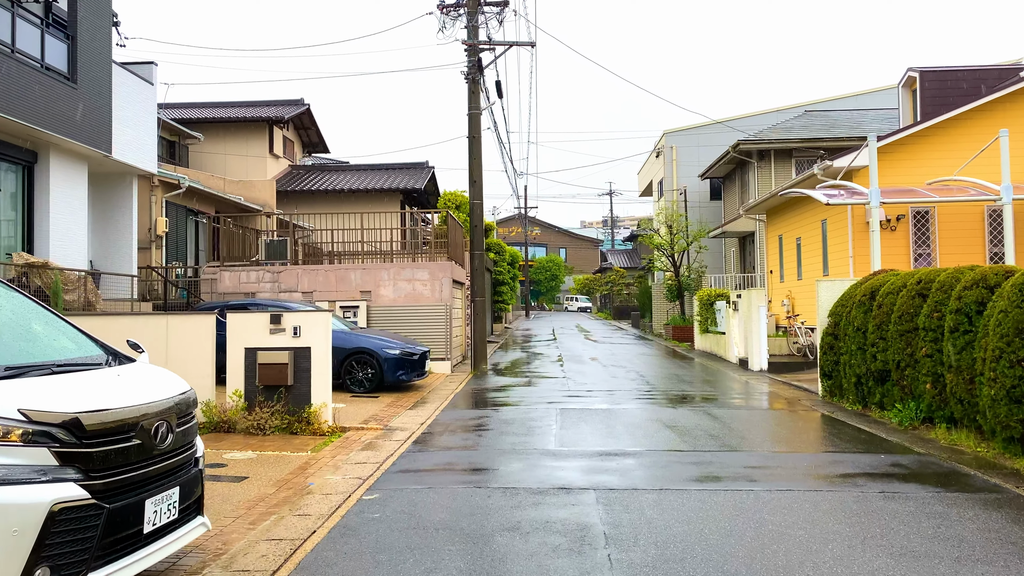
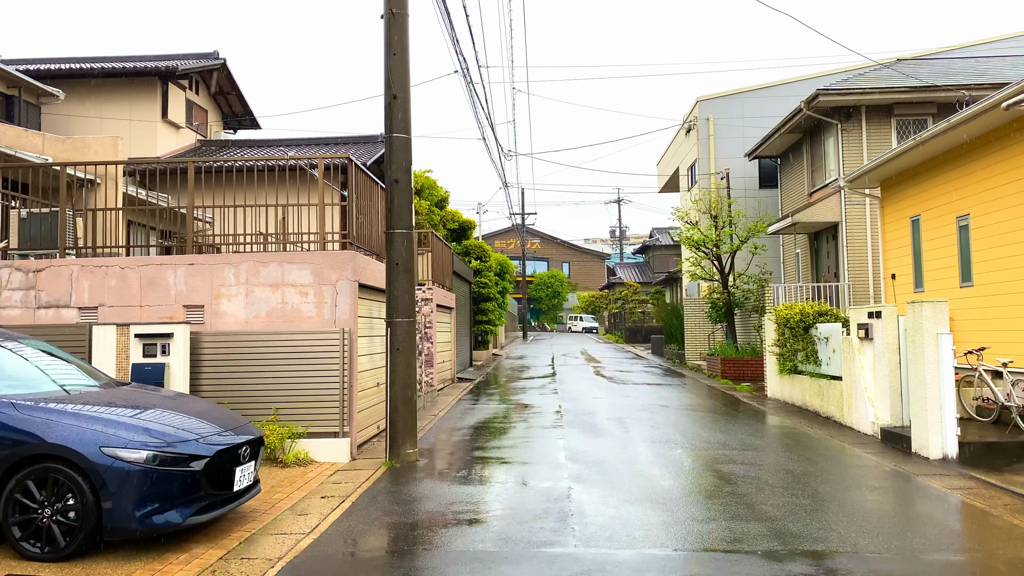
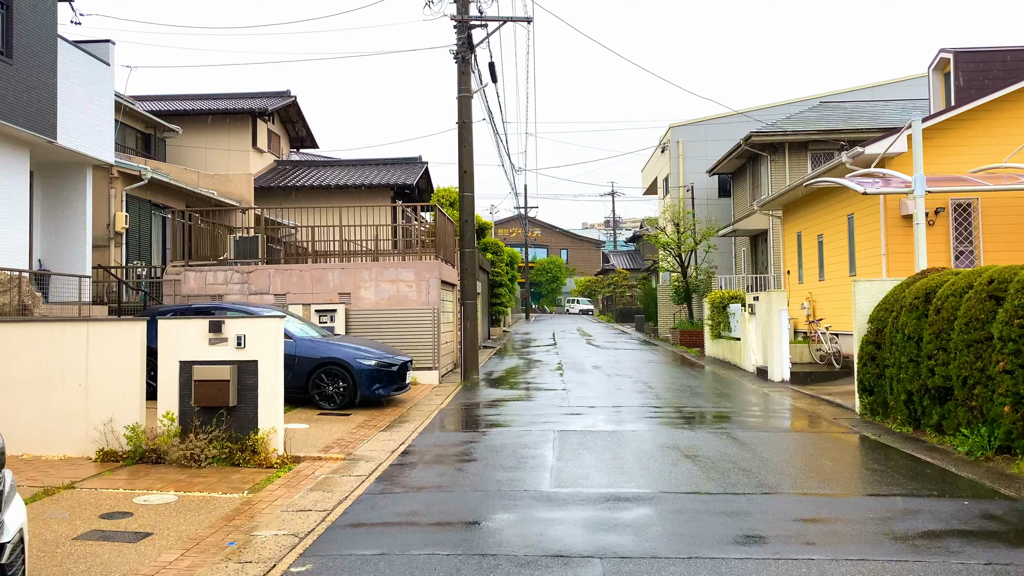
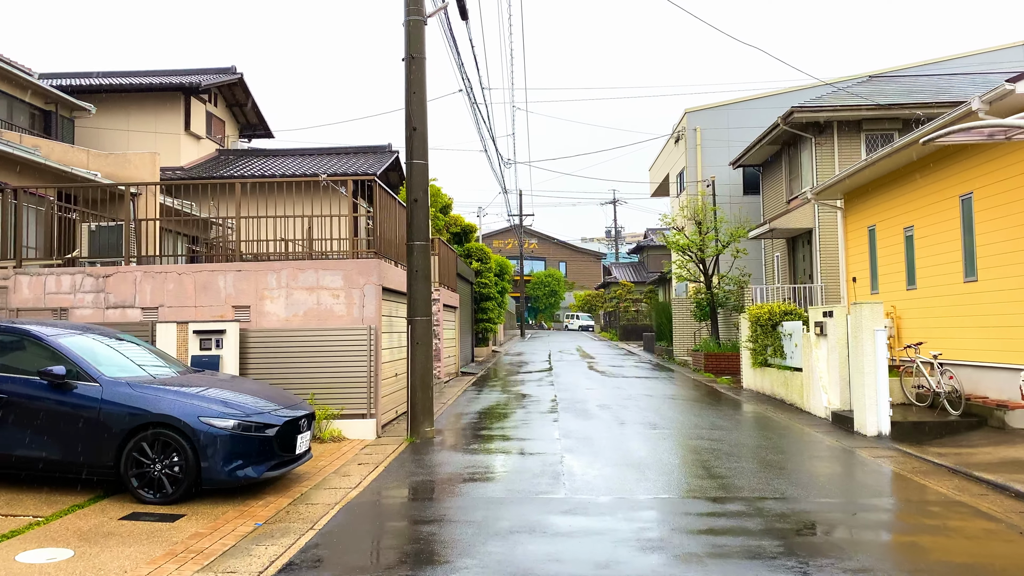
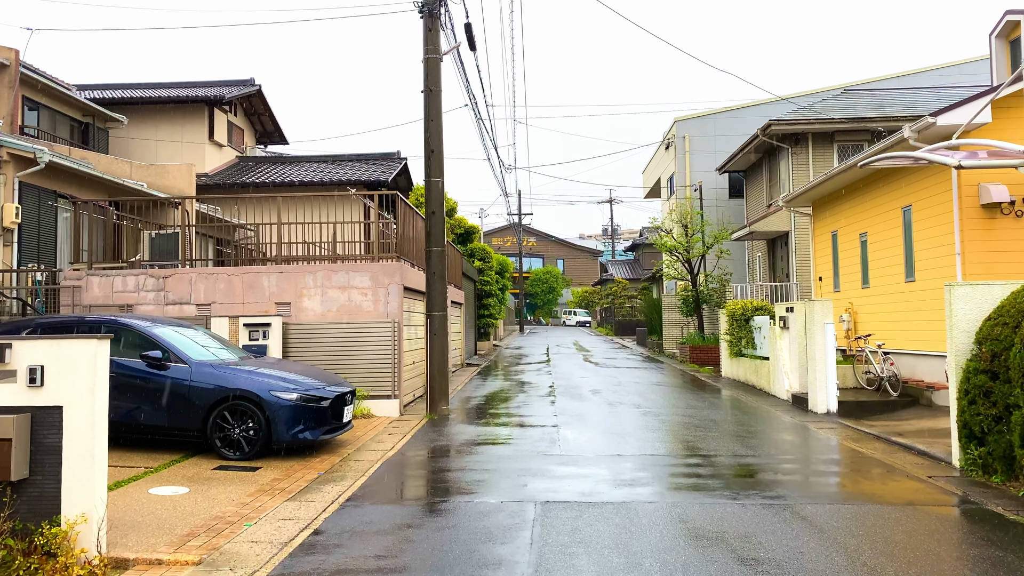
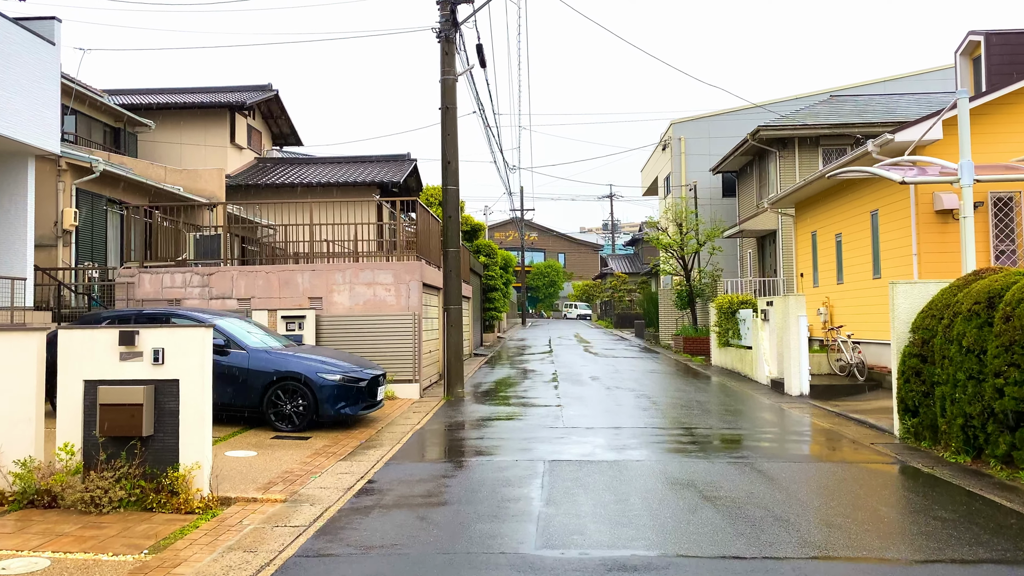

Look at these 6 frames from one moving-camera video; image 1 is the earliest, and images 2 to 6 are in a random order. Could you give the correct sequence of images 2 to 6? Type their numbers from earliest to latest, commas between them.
3, 6, 5, 4, 2
